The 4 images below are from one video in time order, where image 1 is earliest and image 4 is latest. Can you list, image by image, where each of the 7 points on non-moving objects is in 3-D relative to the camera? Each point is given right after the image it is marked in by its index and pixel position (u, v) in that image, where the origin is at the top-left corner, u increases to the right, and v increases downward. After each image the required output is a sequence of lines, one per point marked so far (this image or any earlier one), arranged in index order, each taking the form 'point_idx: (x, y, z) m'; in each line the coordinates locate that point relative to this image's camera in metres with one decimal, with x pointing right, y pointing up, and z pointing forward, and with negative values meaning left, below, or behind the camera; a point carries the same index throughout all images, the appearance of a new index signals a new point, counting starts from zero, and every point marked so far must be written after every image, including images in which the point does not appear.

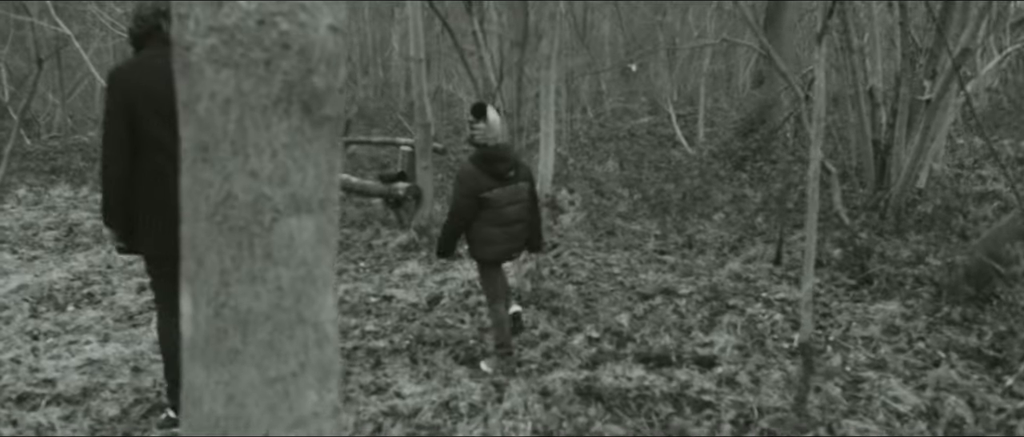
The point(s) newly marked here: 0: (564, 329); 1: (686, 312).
0: (+0.3, -0.7, +5.3) m
1: (+1.2, -0.6, +5.6) m
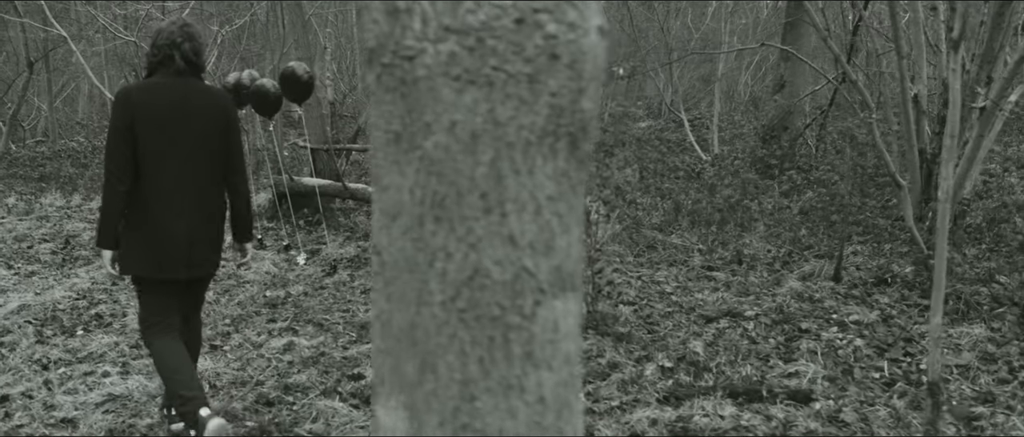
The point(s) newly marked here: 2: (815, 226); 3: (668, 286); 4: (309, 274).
0: (+0.7, -0.8, +4.8) m
1: (+1.6, -0.8, +5.2) m
2: (+2.9, -0.1, +7.9) m
3: (+1.2, -0.5, +6.4) m
4: (-2.0, -0.6, +8.0) m
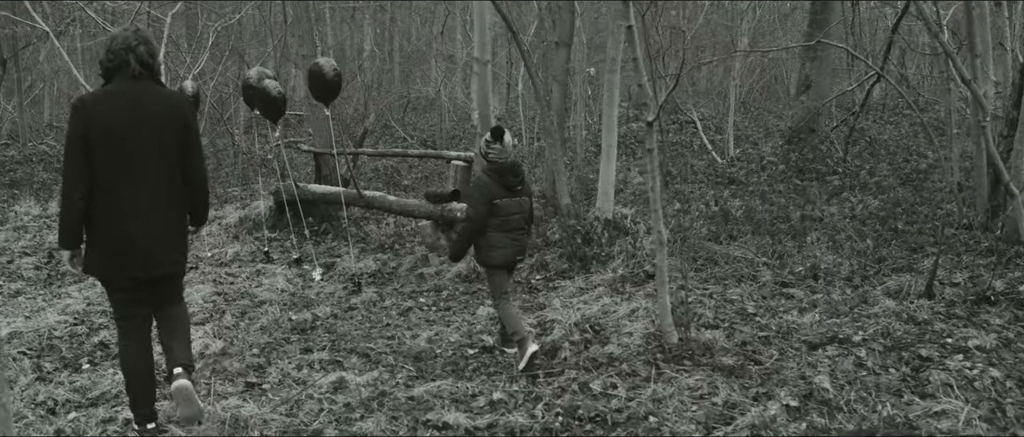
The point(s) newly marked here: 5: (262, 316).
0: (+1.2, -0.9, +4.2) m
1: (+2.1, -0.8, +4.6) m
2: (+3.3, -0.1, +7.4) m
3: (+1.7, -0.6, +5.8) m
4: (-1.6, -0.7, +7.3) m
5: (-2.0, -0.8, +6.5) m
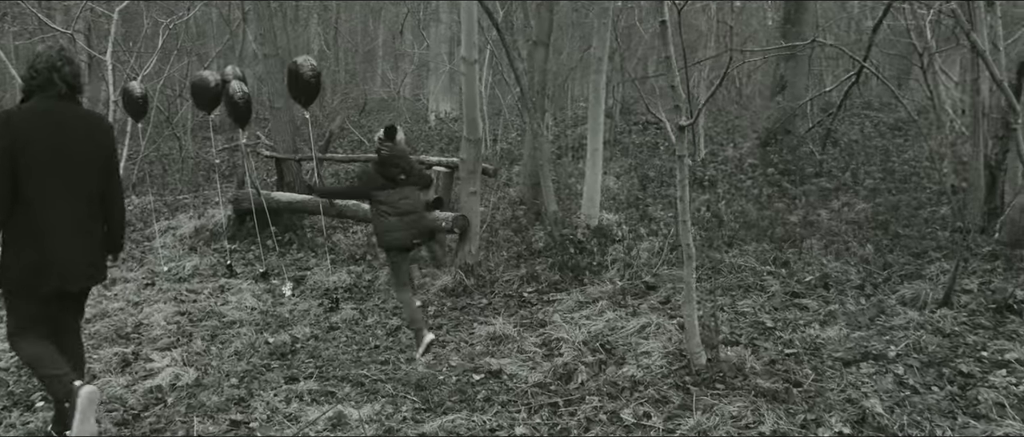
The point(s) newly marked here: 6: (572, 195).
0: (+1.4, -1.0, +3.9) m
1: (+2.2, -0.9, +4.3) m
2: (+3.2, -0.2, +7.2) m
3: (+1.7, -0.7, +5.5) m
4: (-1.7, -0.8, +6.7) m
5: (-2.0, -0.9, +6.0) m
6: (+0.7, +0.3, +9.1) m
